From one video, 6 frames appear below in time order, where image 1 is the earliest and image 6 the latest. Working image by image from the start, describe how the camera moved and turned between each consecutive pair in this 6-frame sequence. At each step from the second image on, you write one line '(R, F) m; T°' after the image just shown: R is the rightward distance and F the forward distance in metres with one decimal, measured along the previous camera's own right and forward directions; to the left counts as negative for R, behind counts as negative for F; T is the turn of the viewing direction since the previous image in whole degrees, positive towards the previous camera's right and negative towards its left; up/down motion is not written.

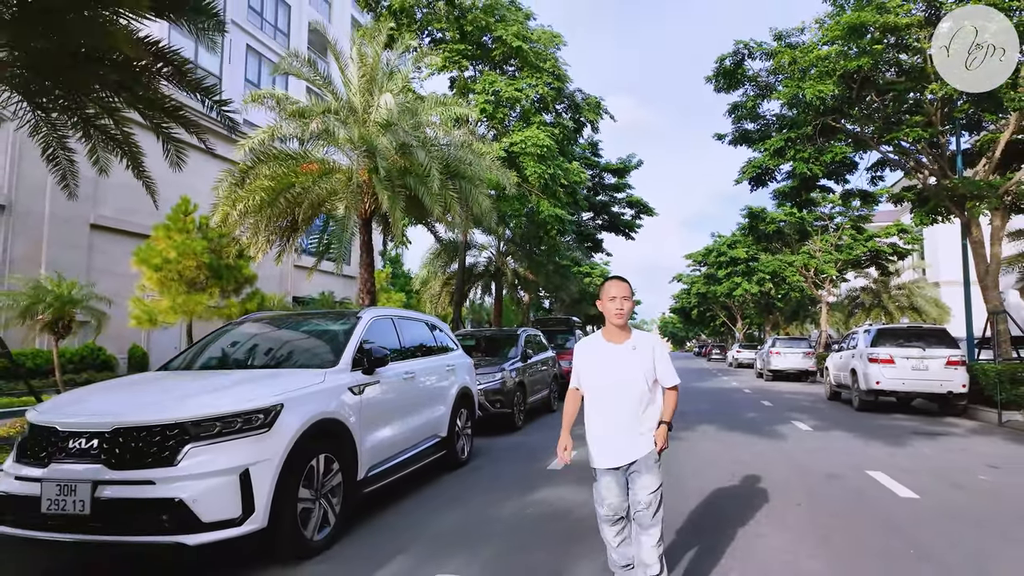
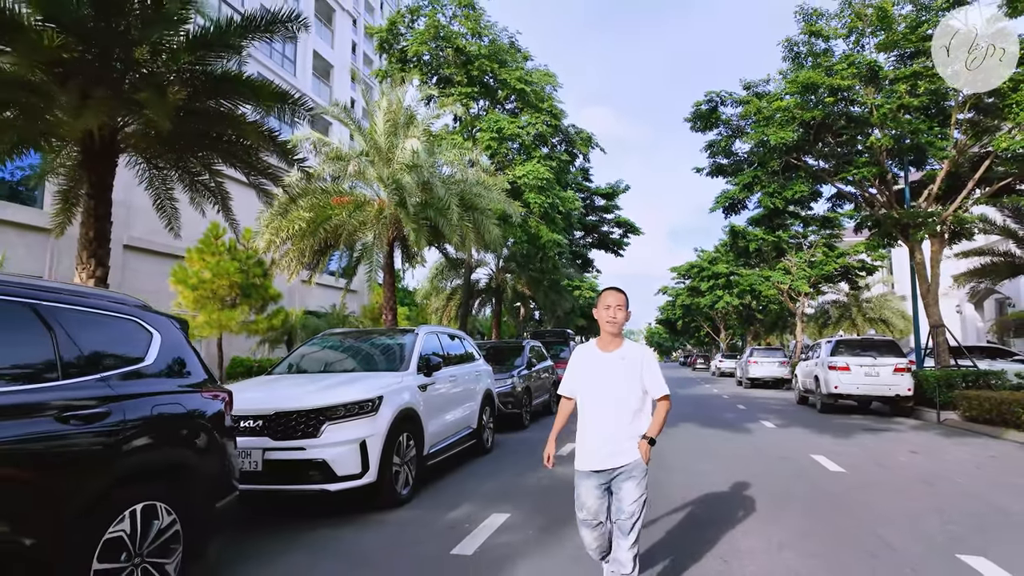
(-0.4, -1.8) m; +1°
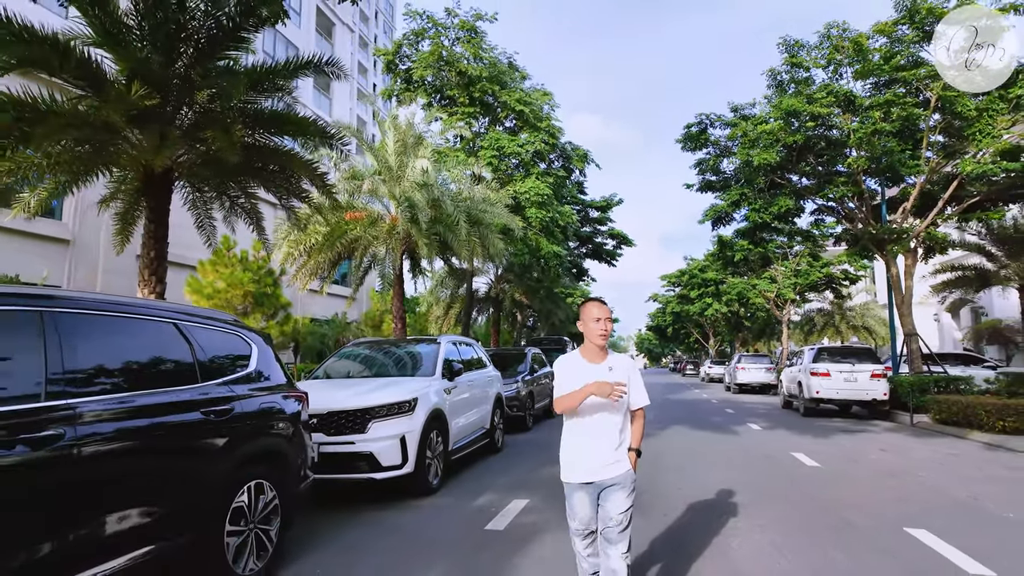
(-0.3, -0.9) m; +1°
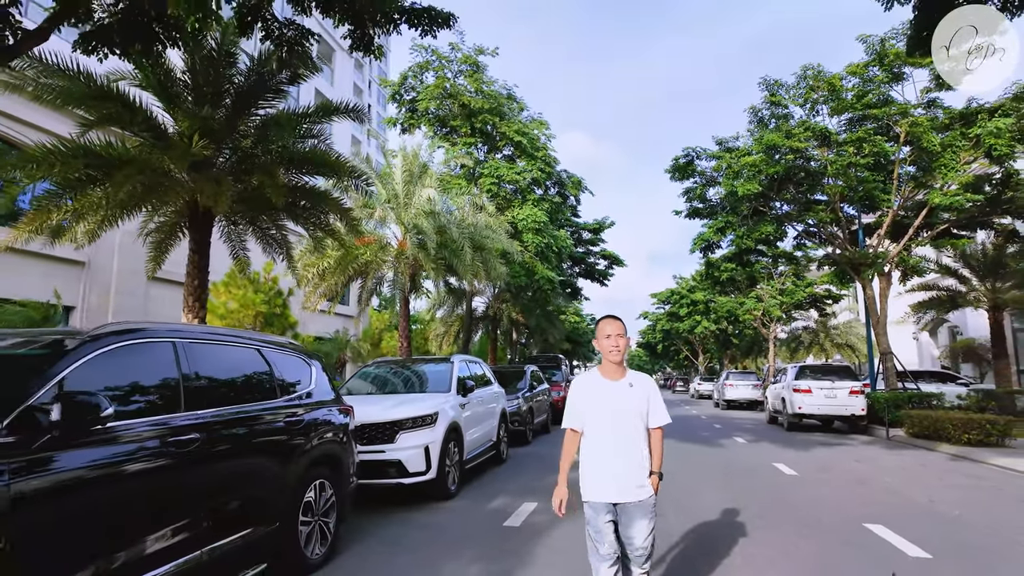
(-0.2, -0.9) m; +1°
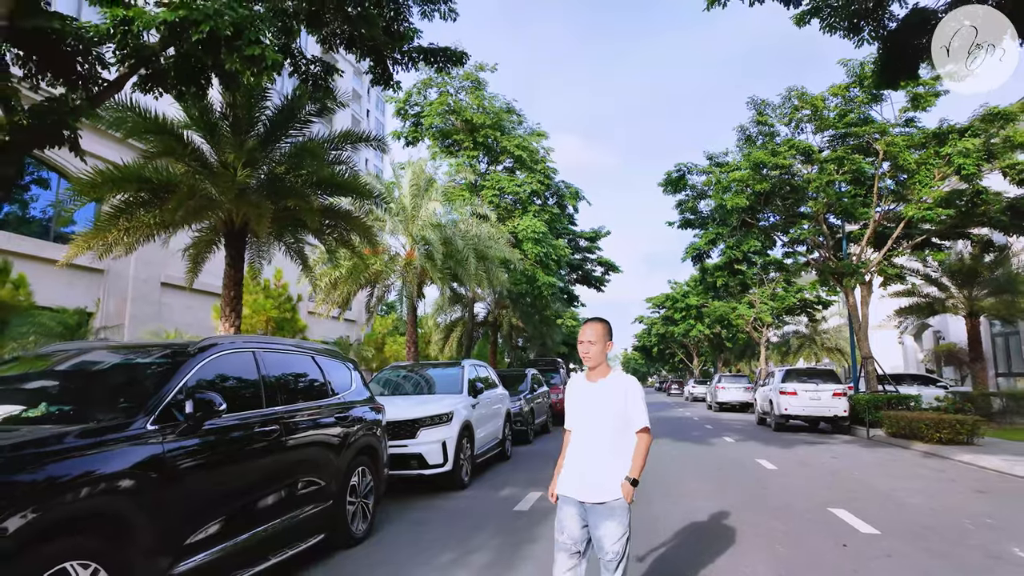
(-0.2, -0.9) m; 0°
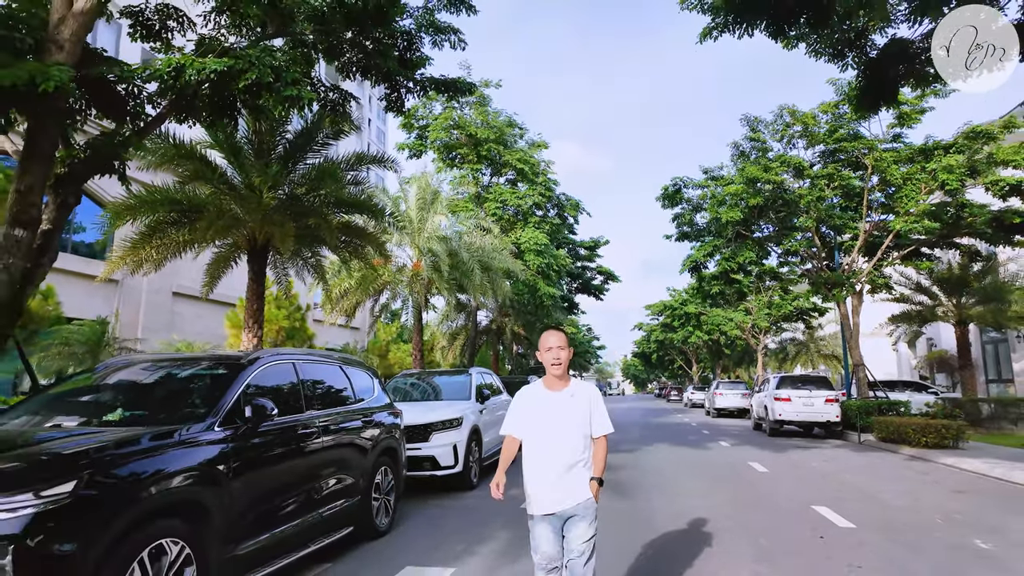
(-0.1, -0.6) m; 0°
